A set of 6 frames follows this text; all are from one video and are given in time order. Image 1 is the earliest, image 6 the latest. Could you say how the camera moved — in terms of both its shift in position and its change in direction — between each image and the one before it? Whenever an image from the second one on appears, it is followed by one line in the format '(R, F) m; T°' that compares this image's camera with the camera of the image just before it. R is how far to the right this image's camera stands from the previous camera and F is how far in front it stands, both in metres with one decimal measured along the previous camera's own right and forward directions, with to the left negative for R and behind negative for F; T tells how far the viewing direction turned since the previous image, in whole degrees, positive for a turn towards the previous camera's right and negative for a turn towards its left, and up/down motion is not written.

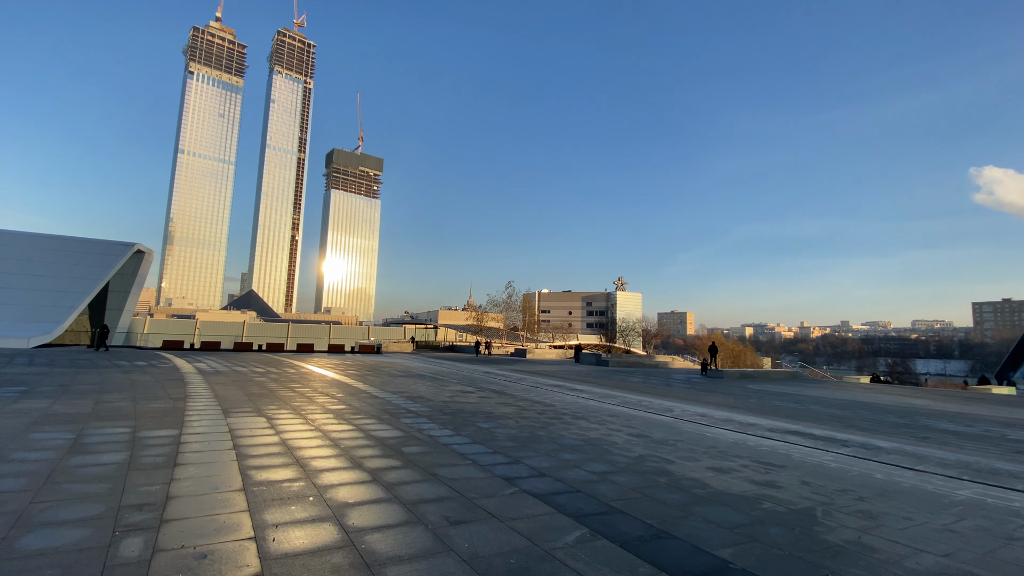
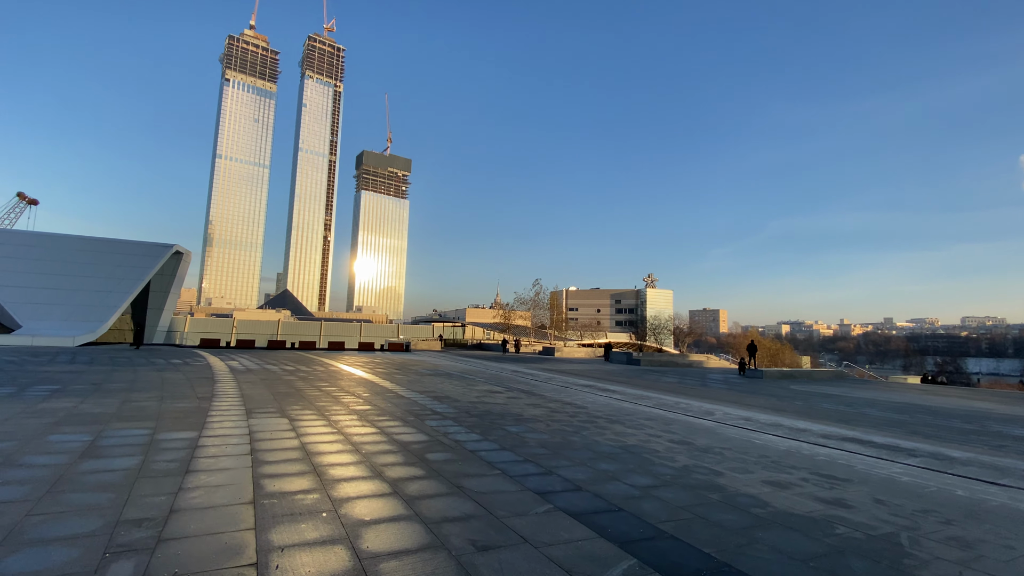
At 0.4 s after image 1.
(0.0, +0.5) m; -3°
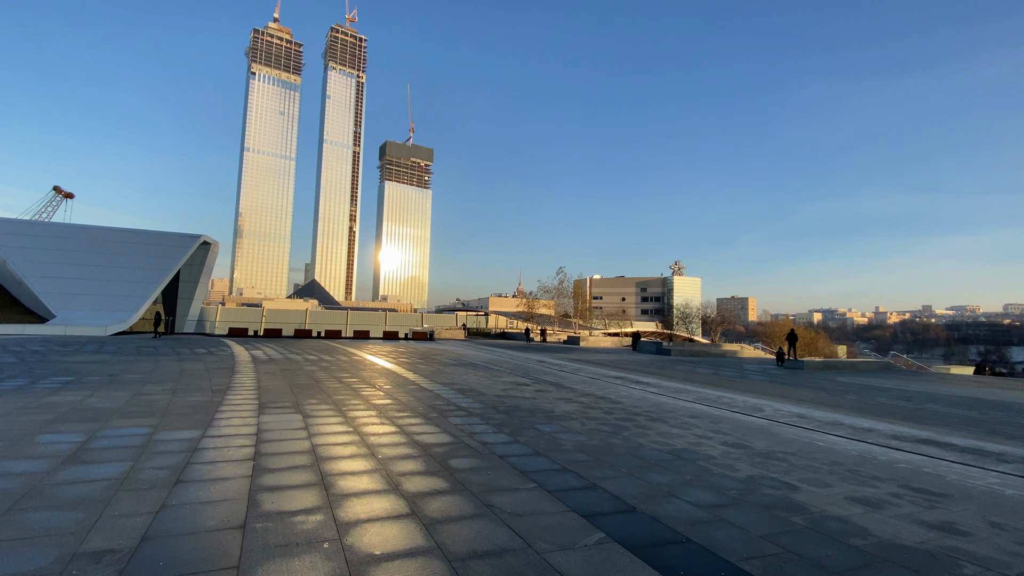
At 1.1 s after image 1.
(-0.1, +0.8) m; -3°
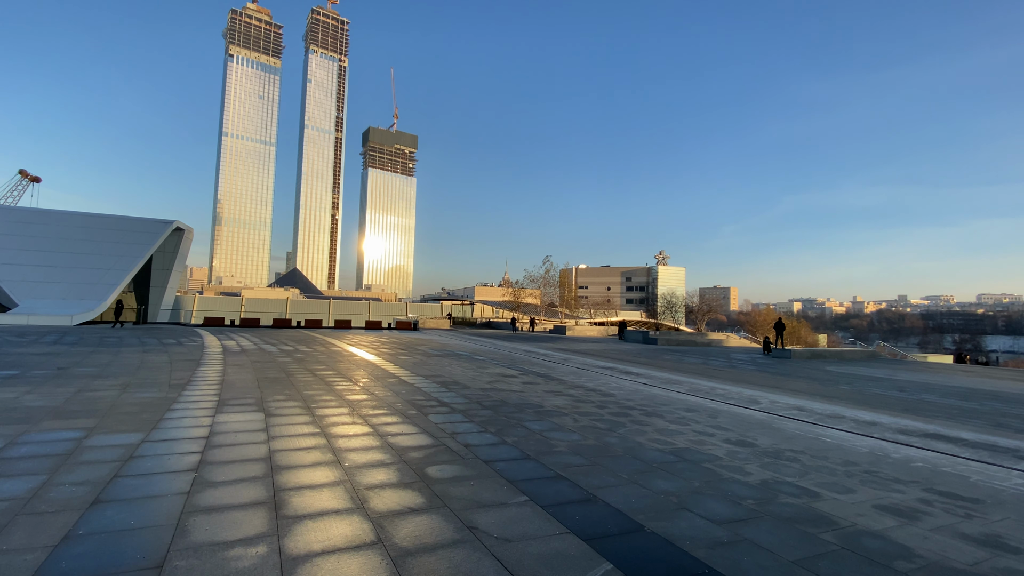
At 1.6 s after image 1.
(0.0, +0.6) m; +2°
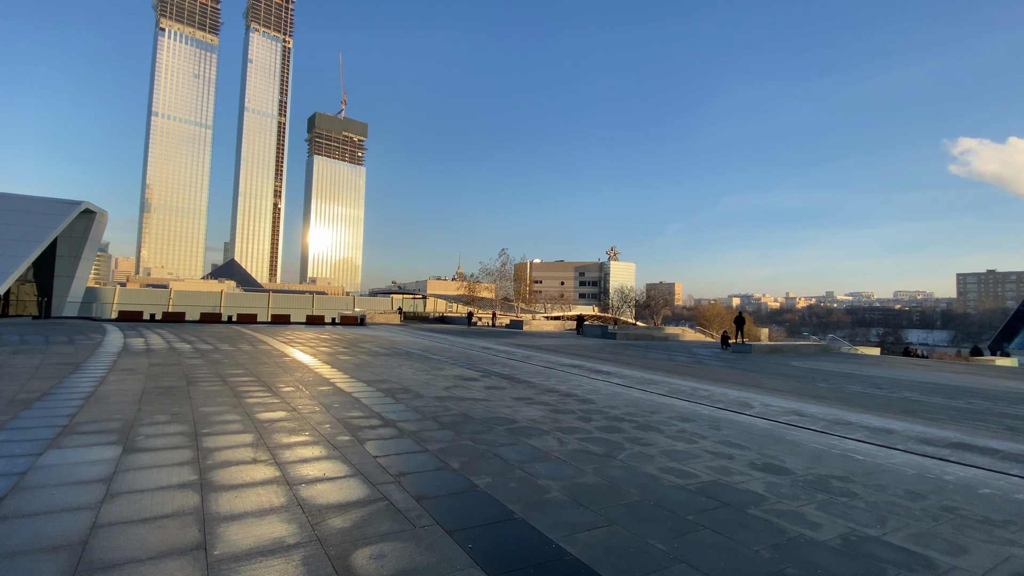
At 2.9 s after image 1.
(-0.2, +1.6) m; +6°
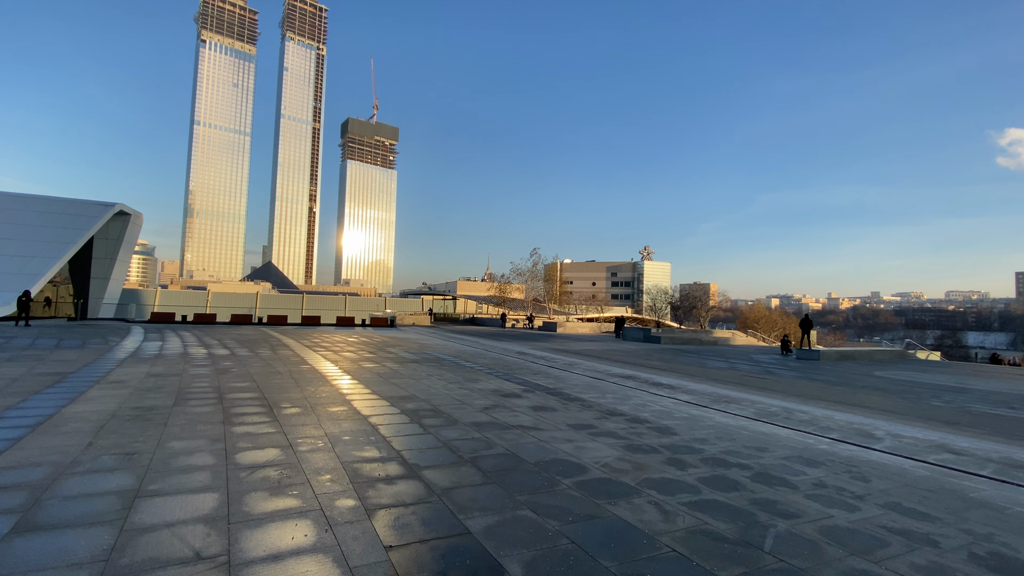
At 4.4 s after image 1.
(-0.4, +1.6) m; -4°
